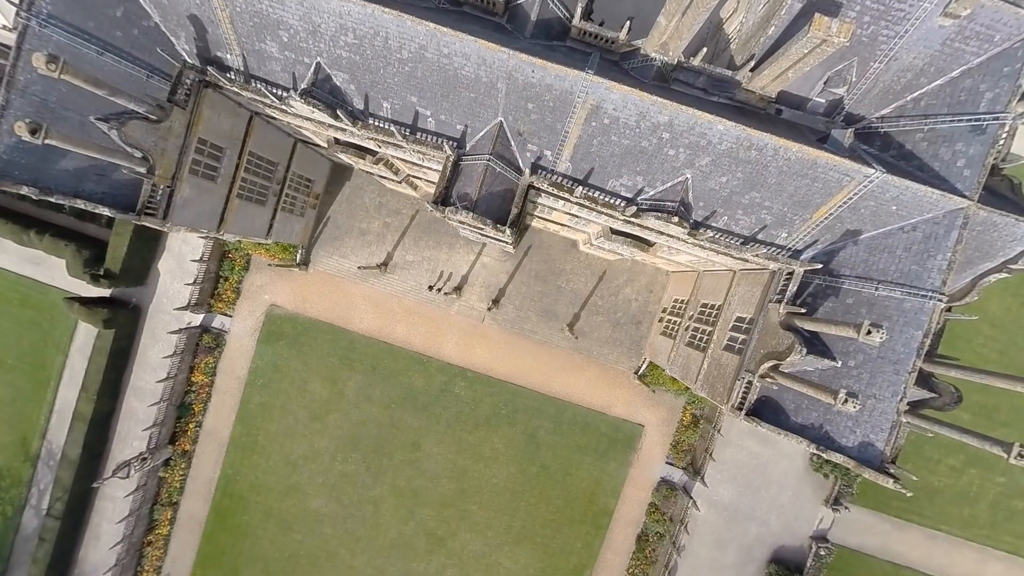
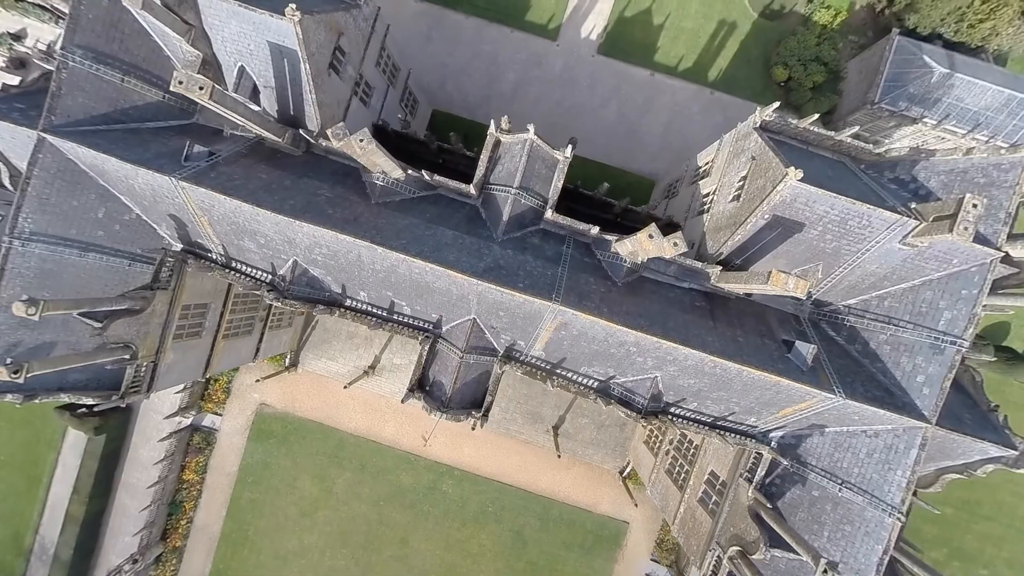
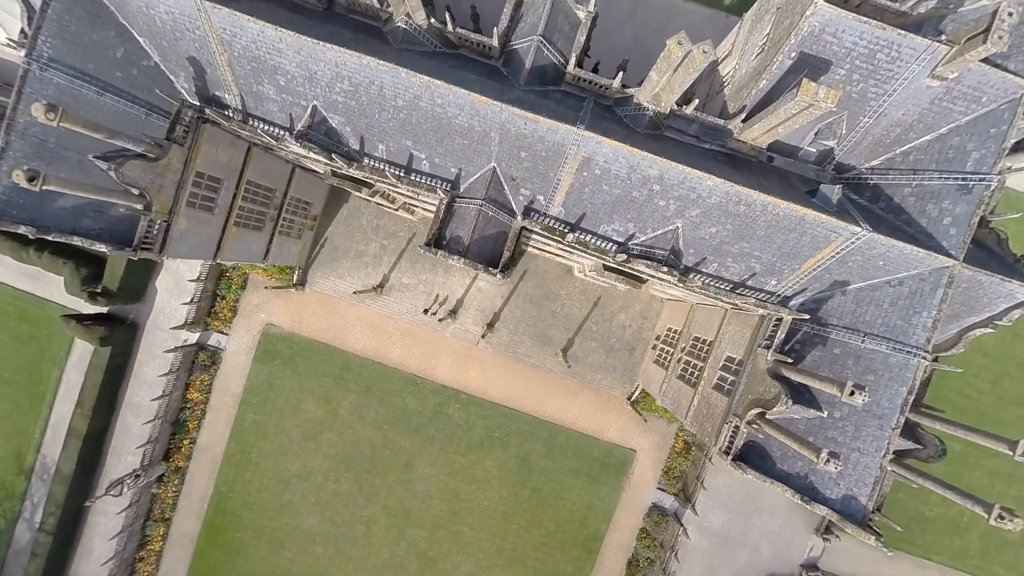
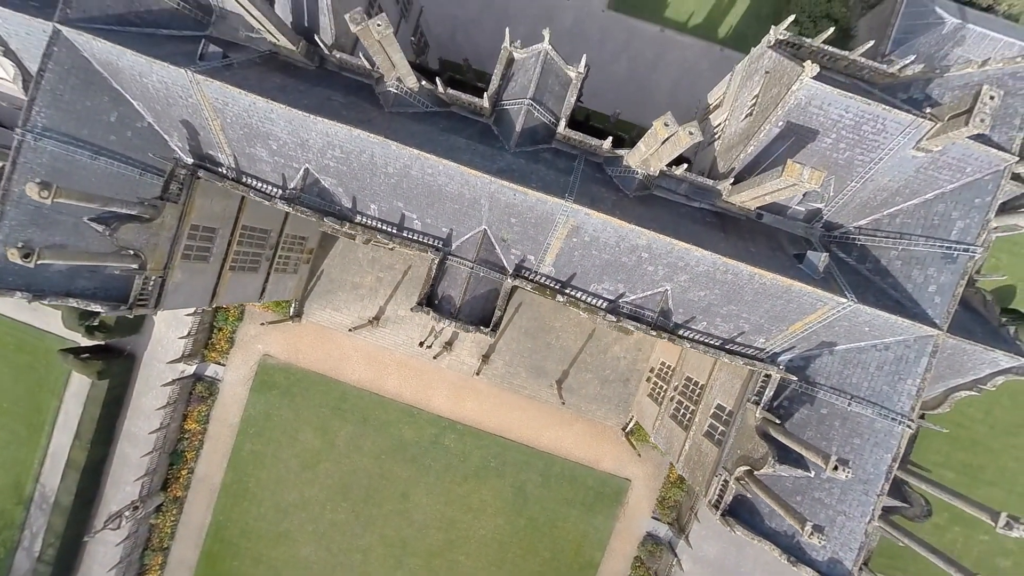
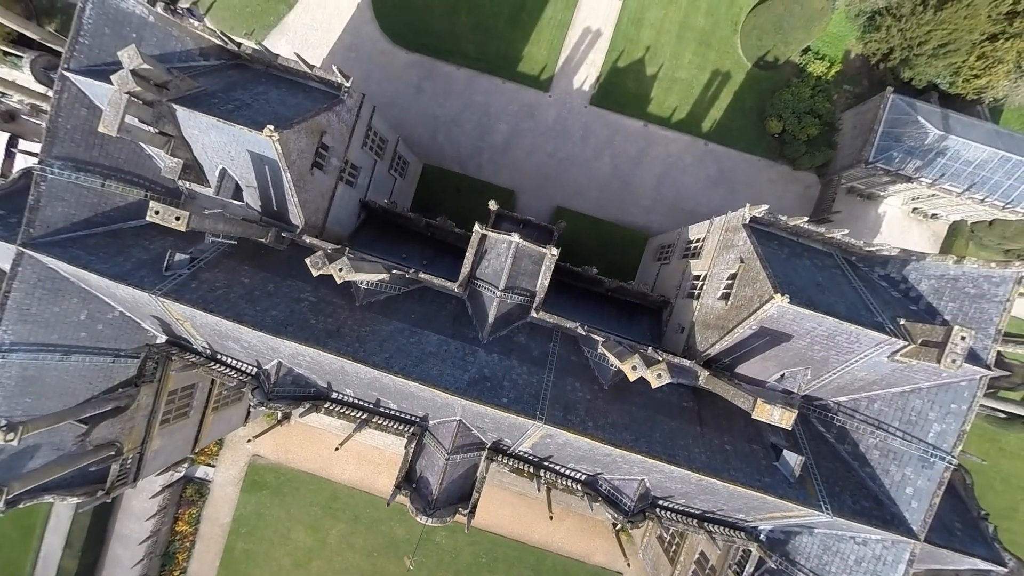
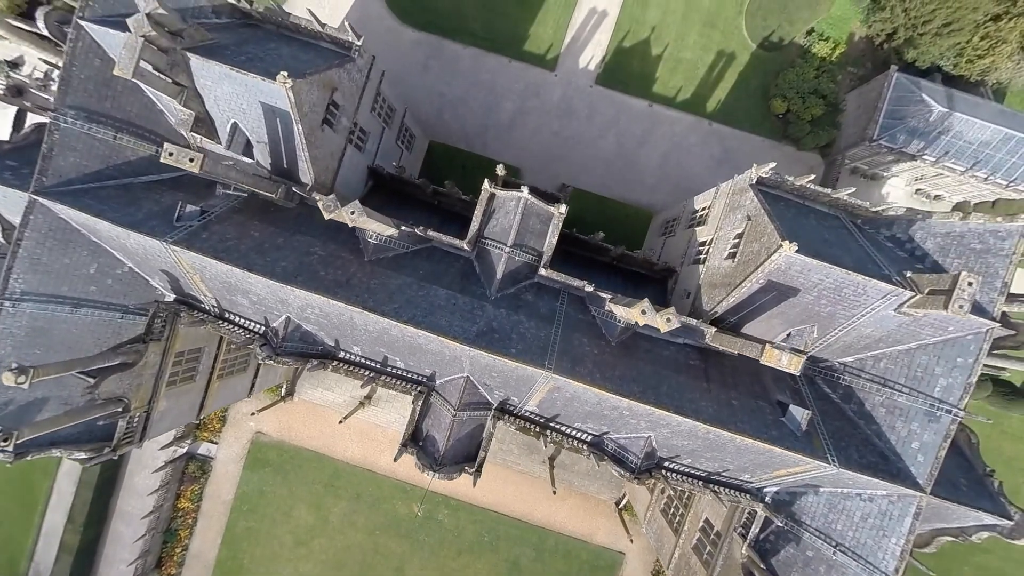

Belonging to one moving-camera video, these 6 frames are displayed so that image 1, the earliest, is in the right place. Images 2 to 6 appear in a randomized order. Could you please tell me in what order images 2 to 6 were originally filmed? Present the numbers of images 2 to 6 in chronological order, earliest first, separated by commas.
3, 4, 2, 6, 5
